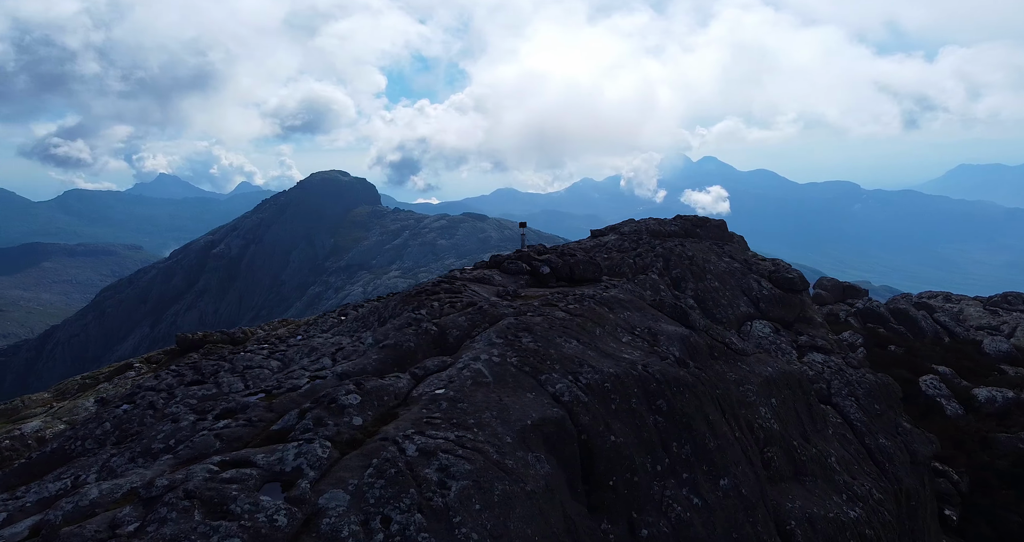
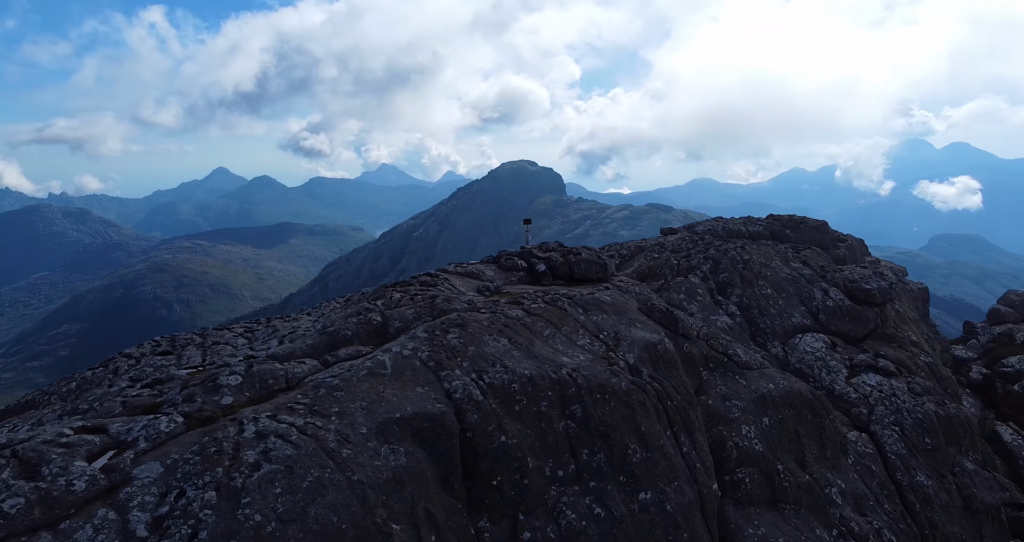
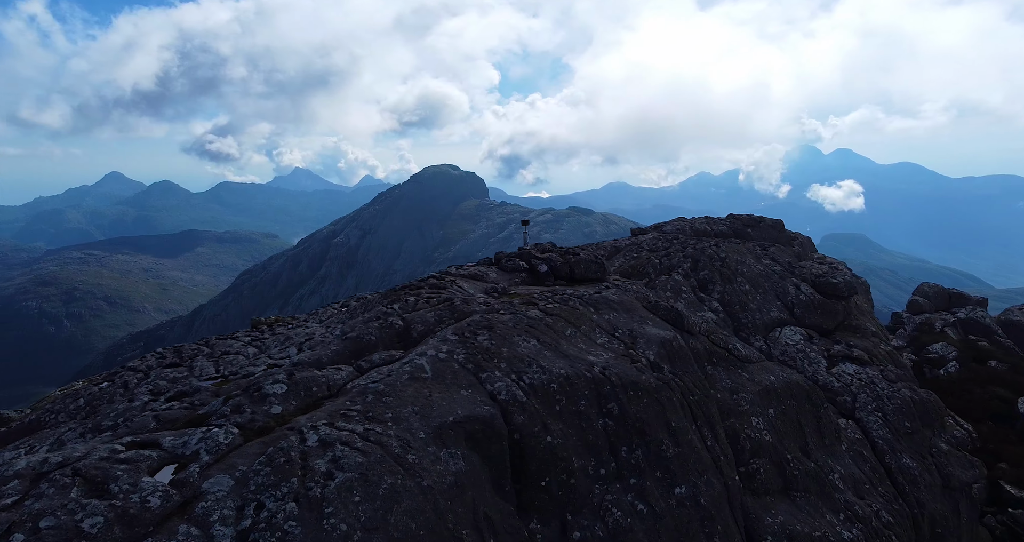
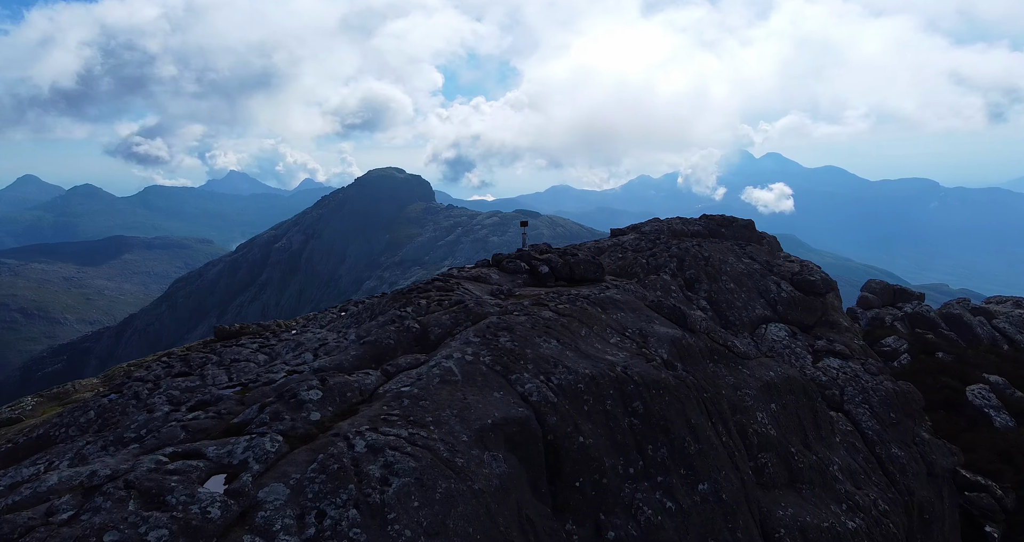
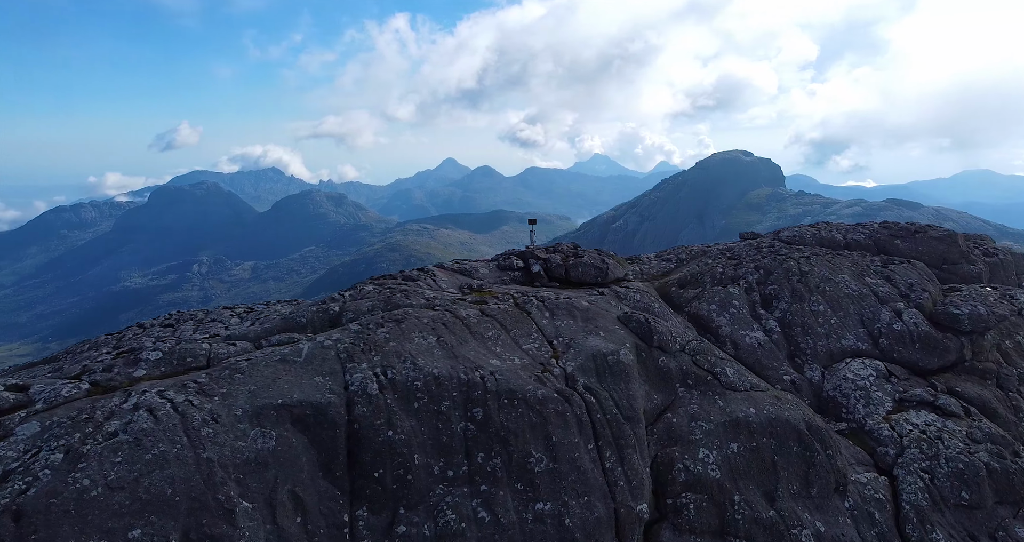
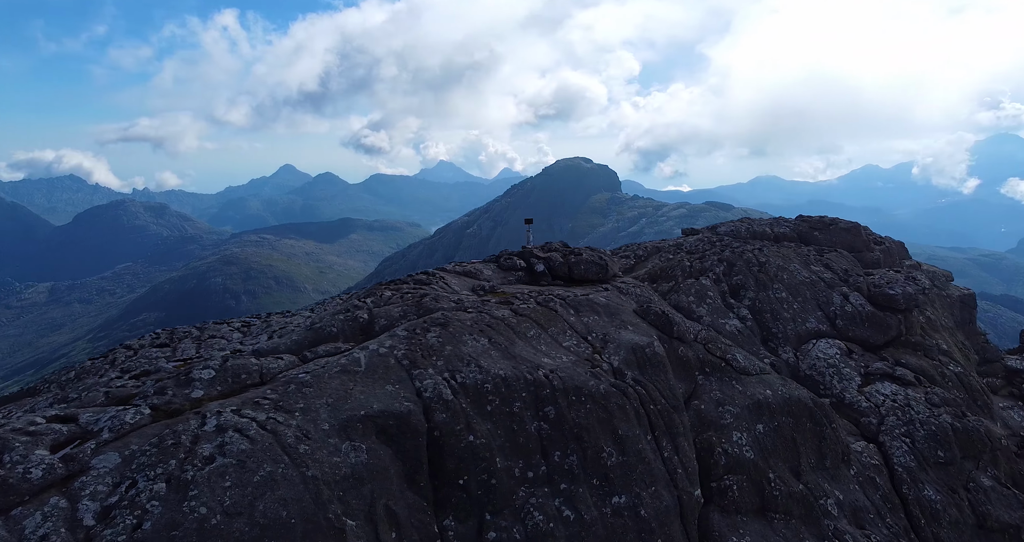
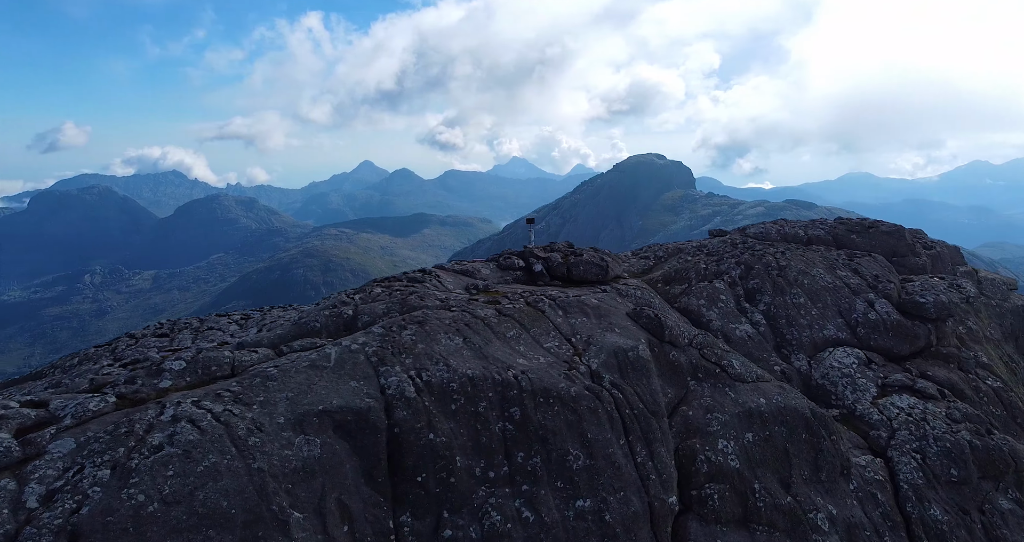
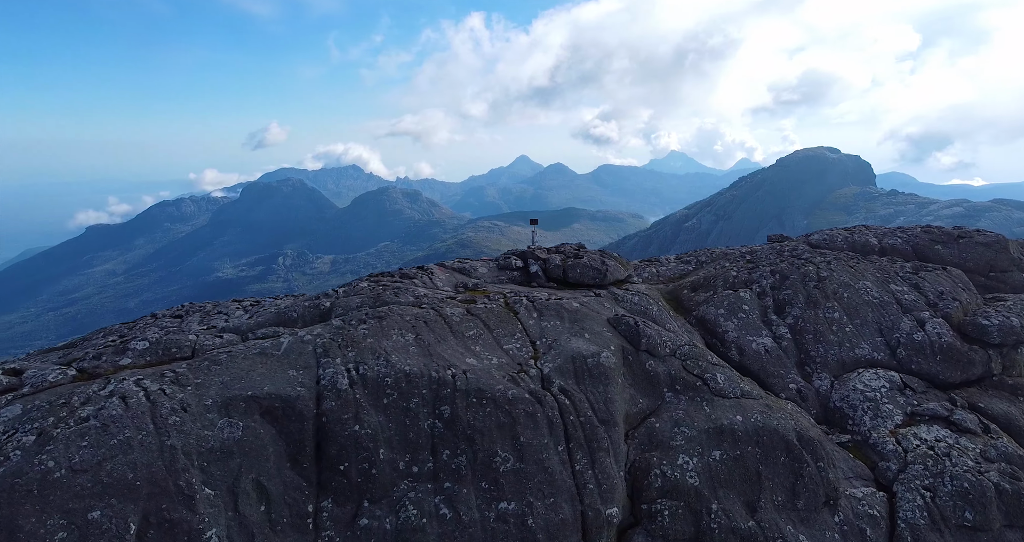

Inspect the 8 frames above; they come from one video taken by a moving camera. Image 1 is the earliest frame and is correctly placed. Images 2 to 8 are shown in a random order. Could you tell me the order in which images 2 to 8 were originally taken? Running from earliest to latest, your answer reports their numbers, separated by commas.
4, 3, 2, 6, 7, 5, 8
